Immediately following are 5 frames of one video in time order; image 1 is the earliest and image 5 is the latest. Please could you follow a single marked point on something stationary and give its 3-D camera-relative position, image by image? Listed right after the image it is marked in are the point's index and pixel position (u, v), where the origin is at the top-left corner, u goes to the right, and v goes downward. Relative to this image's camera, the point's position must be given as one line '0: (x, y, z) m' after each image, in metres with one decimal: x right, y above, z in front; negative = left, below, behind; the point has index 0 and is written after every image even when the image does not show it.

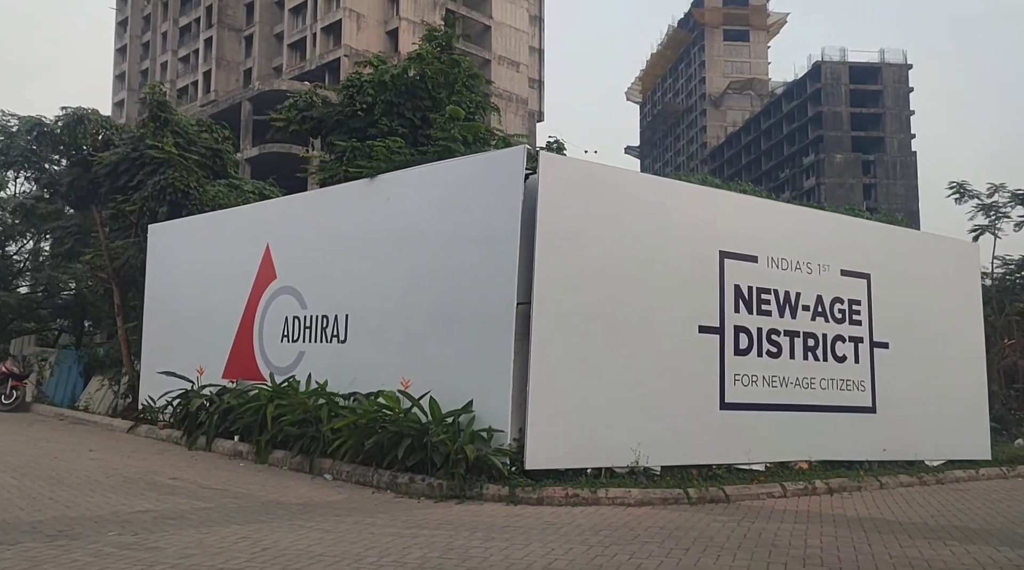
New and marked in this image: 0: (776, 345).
0: (+3.1, -0.7, +9.4) m
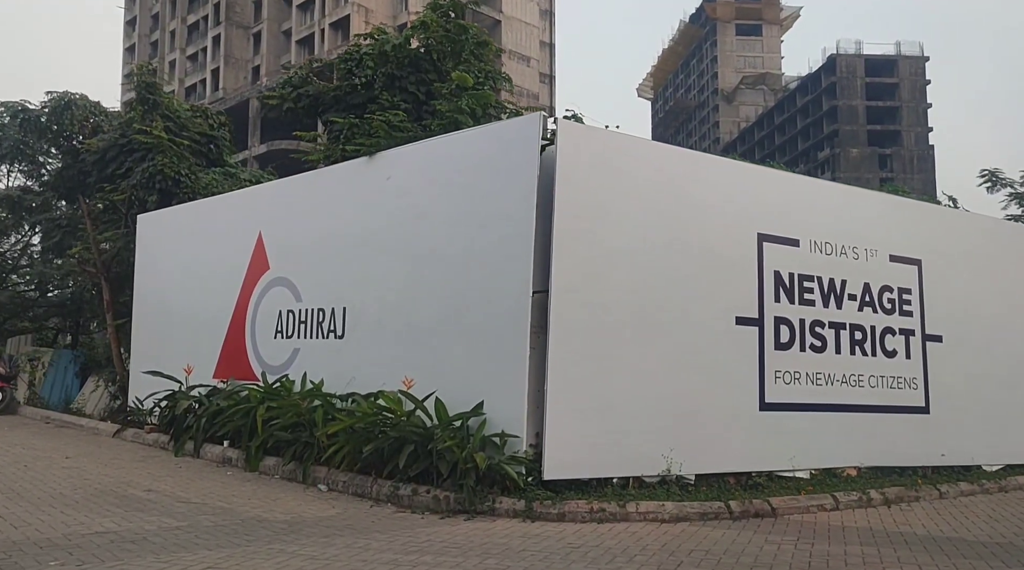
0: (+3.2, -0.6, +8.4) m
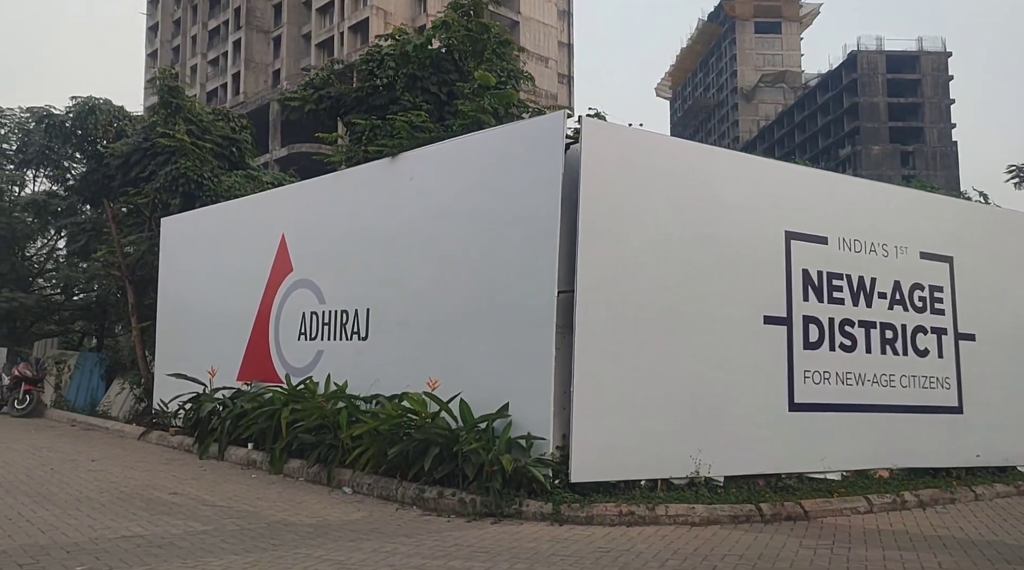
0: (+3.5, -0.5, +8.3) m
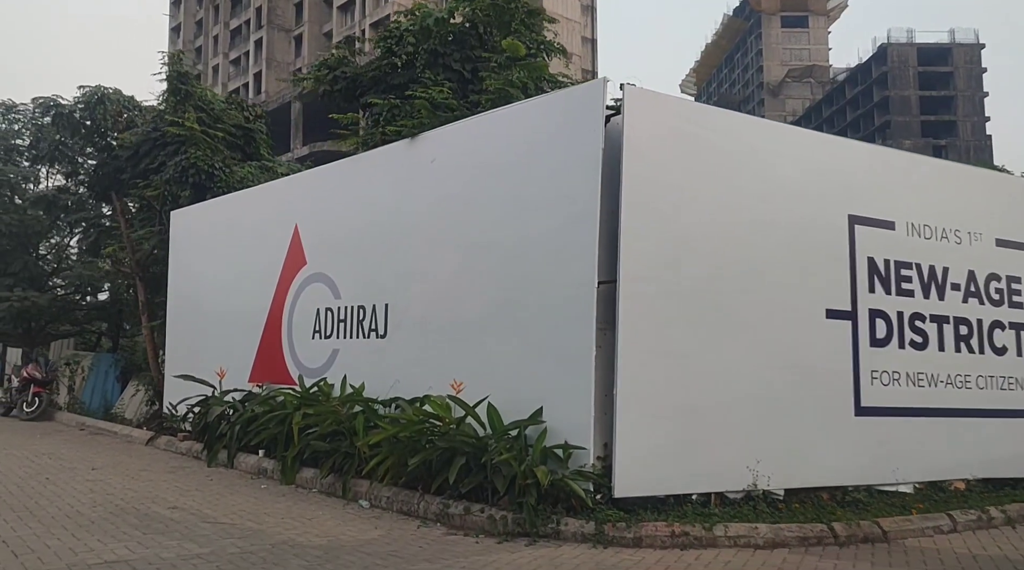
0: (+3.8, -0.4, +7.4) m
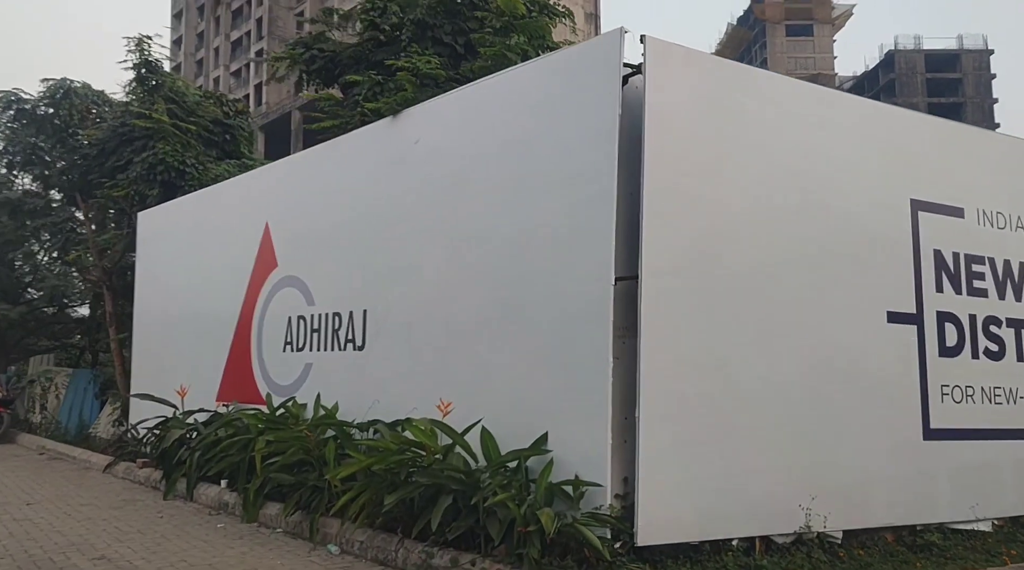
0: (+3.8, -0.4, +6.3) m
